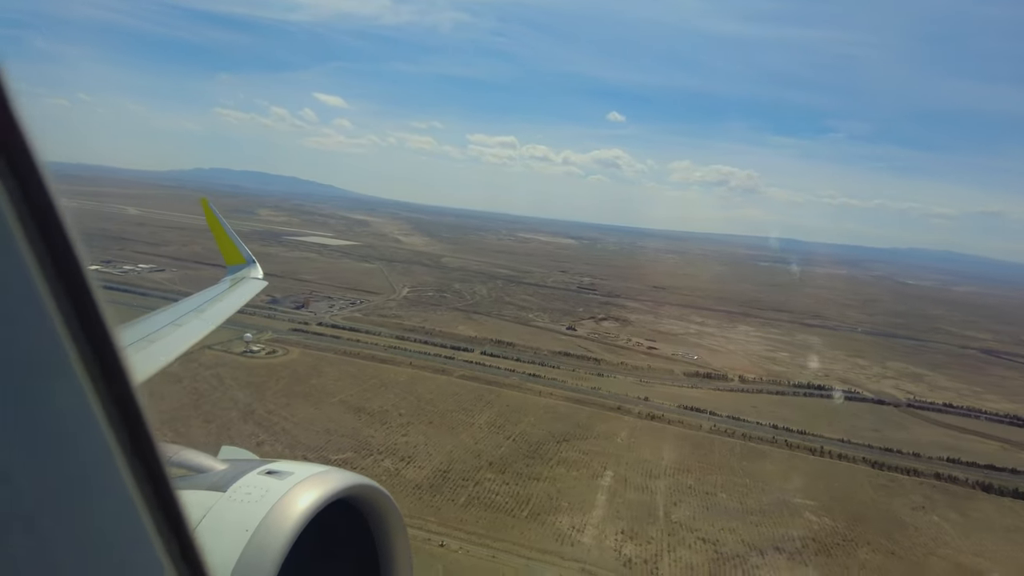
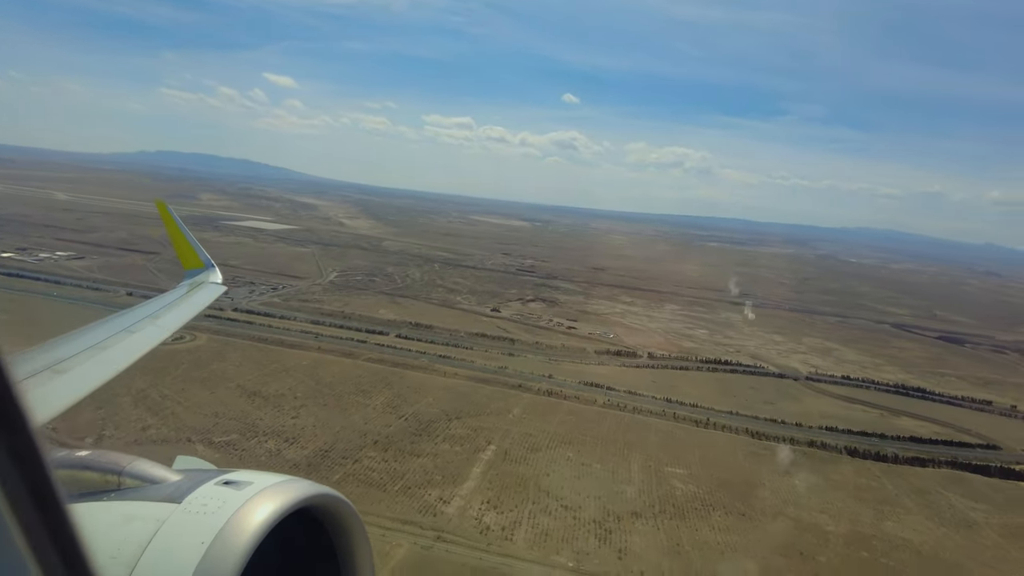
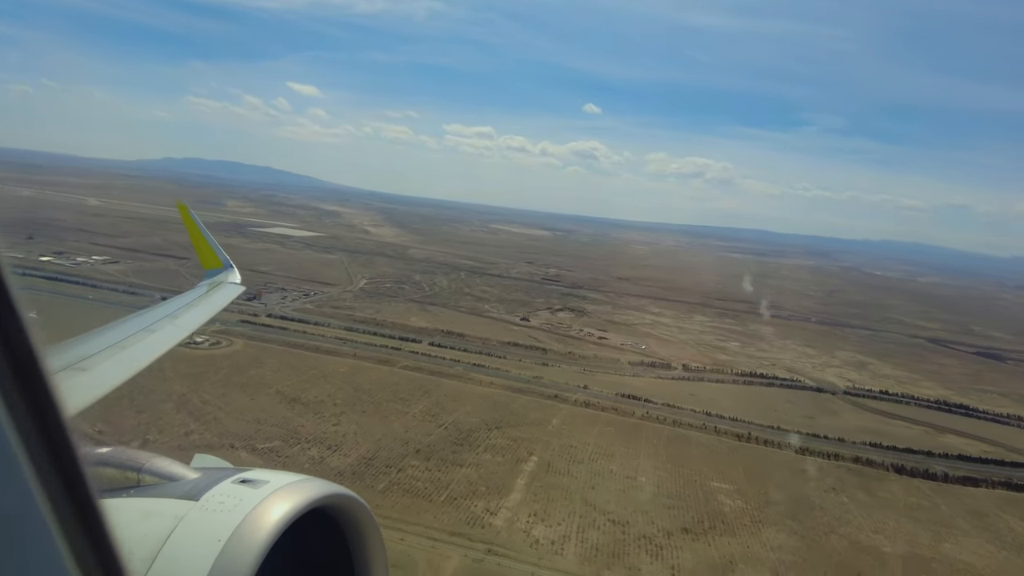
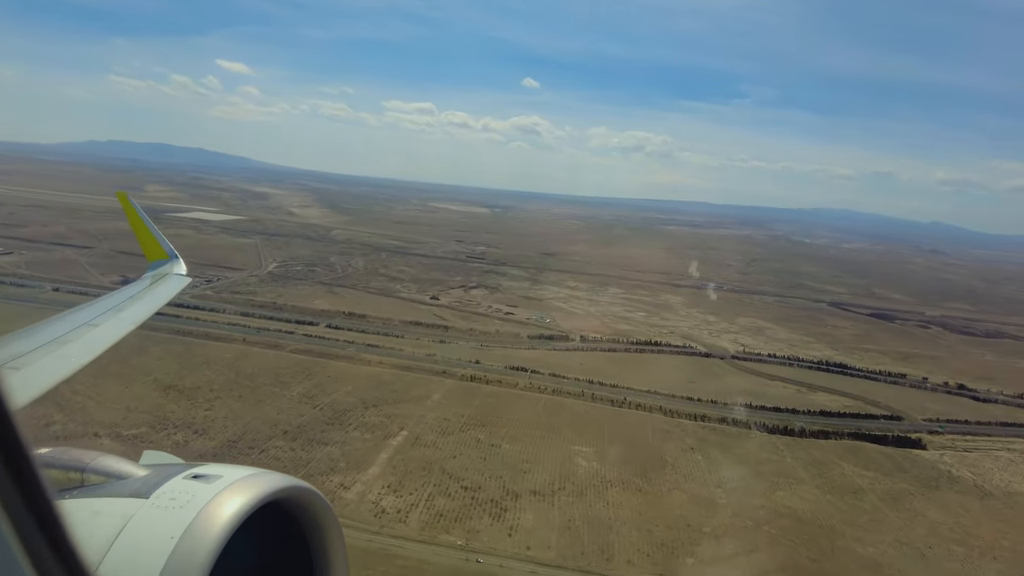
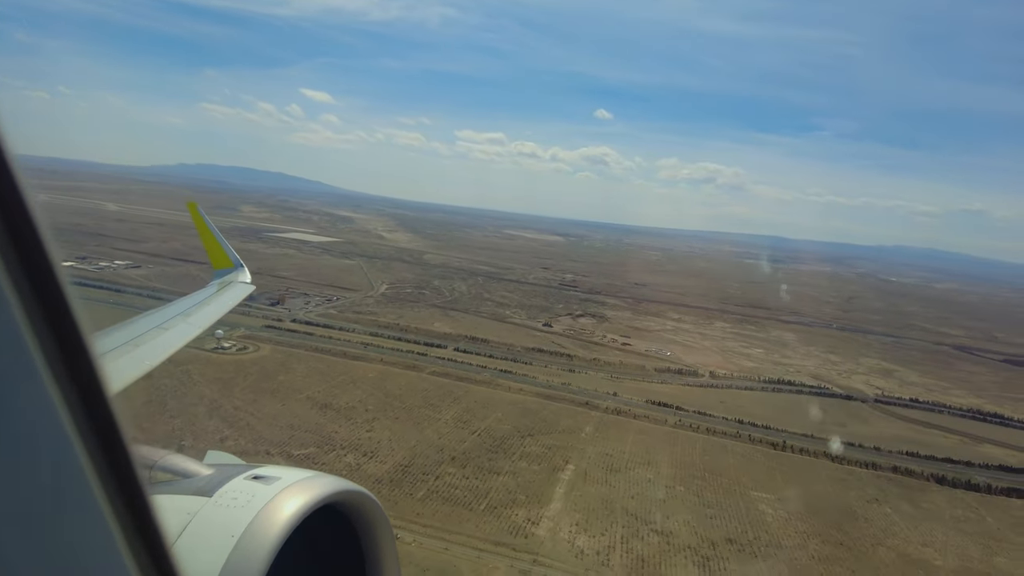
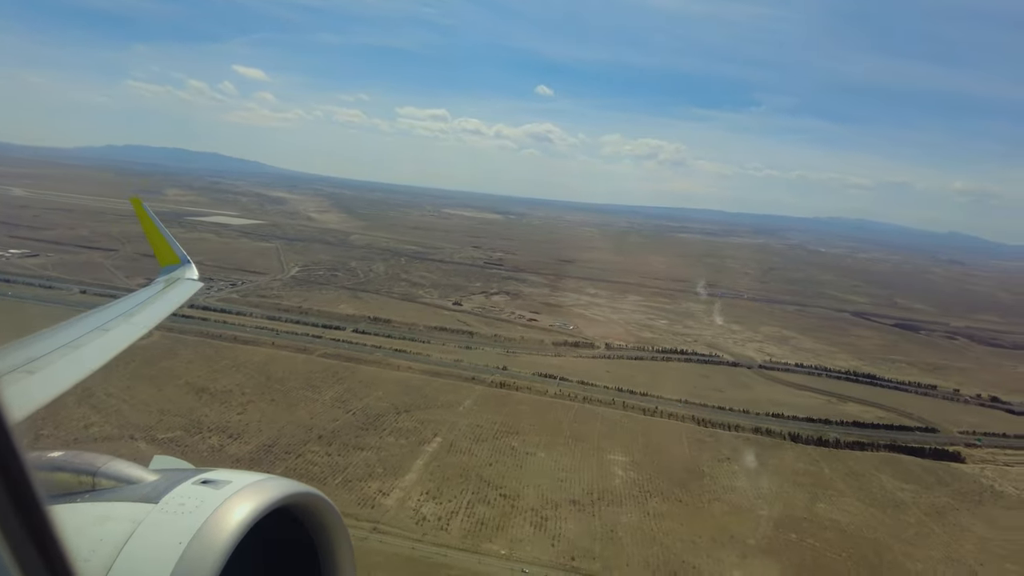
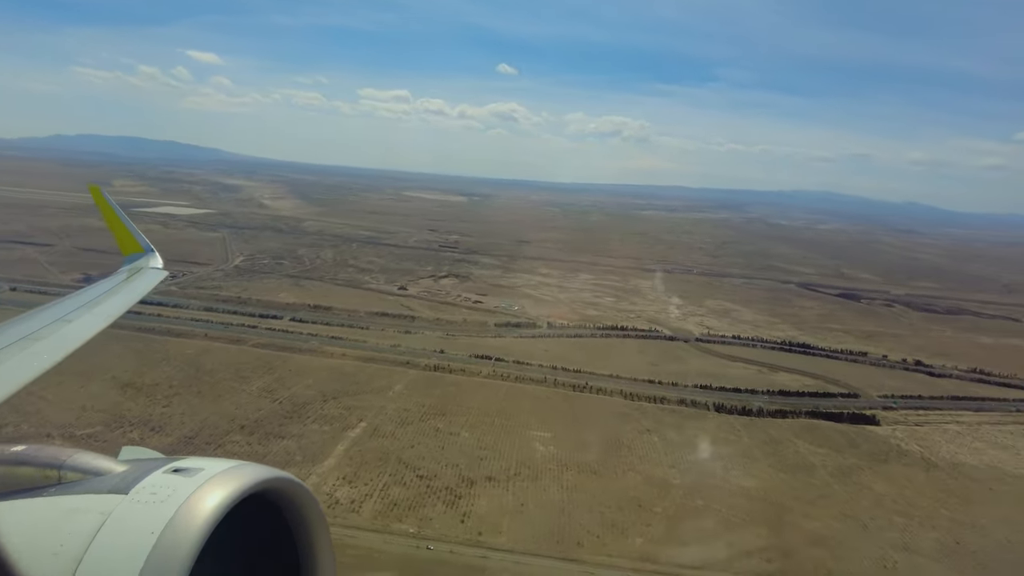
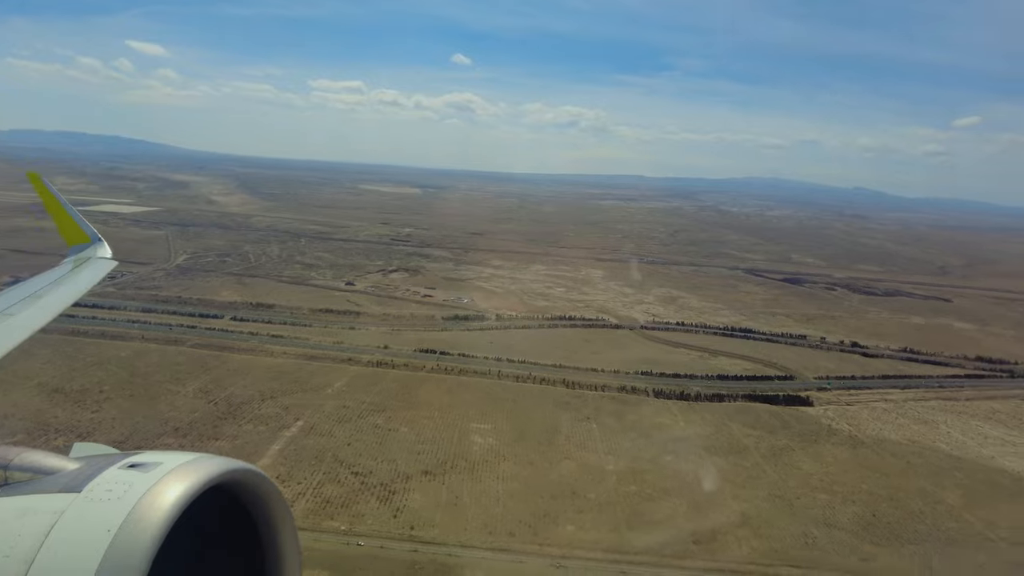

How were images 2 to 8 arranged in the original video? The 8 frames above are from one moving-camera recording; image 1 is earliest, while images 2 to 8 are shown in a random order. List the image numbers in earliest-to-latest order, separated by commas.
5, 3, 2, 6, 4, 7, 8
